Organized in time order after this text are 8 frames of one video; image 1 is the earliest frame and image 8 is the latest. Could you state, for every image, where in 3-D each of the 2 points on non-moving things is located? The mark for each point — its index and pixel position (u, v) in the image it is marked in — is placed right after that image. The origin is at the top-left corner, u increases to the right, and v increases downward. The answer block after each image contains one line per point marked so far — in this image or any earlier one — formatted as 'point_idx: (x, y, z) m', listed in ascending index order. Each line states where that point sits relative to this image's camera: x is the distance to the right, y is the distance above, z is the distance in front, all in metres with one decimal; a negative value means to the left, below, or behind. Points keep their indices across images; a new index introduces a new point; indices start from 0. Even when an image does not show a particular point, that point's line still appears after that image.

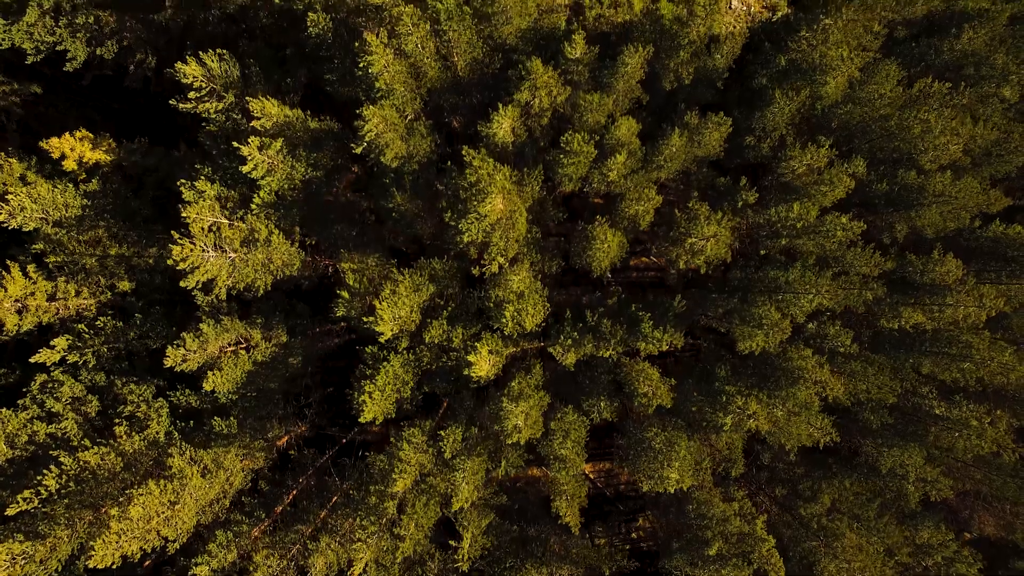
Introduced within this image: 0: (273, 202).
0: (-6.6, +2.4, +19.0) m
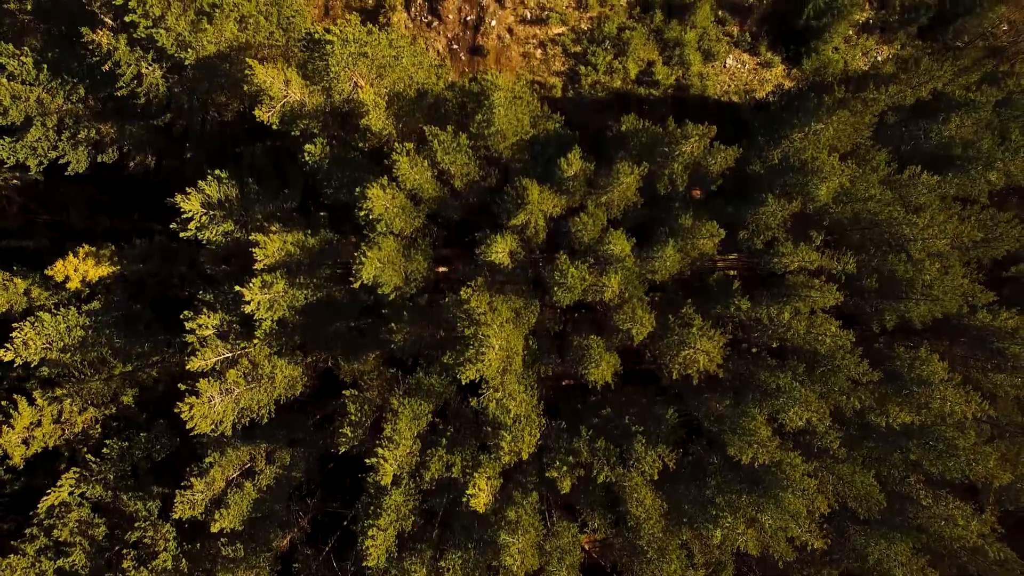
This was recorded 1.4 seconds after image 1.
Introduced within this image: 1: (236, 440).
0: (-6.7, -1.1, +19.4) m
1: (-8.0, -4.6, +20.1) m
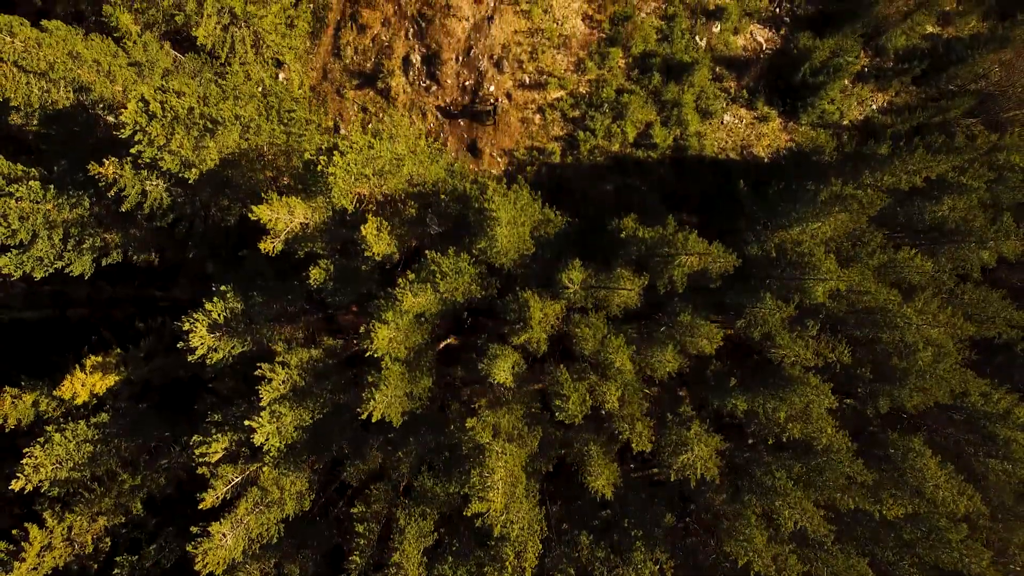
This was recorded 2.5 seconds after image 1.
0: (-6.6, -4.5, +19.7) m
1: (-7.9, -8.0, +20.4) m
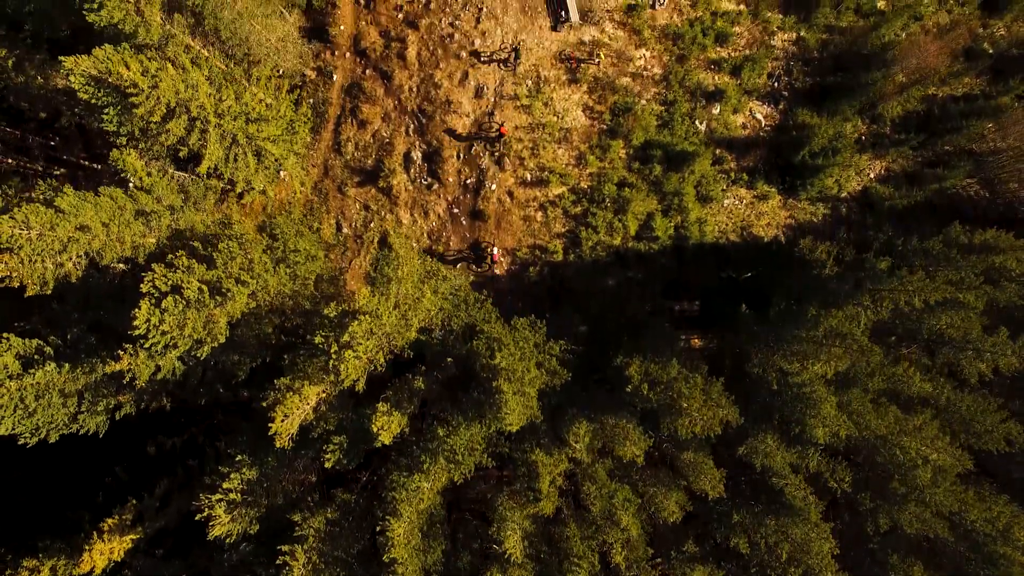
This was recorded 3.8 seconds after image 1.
0: (-6.3, -9.7, +20.2) m
1: (-7.5, -13.2, +21.0) m
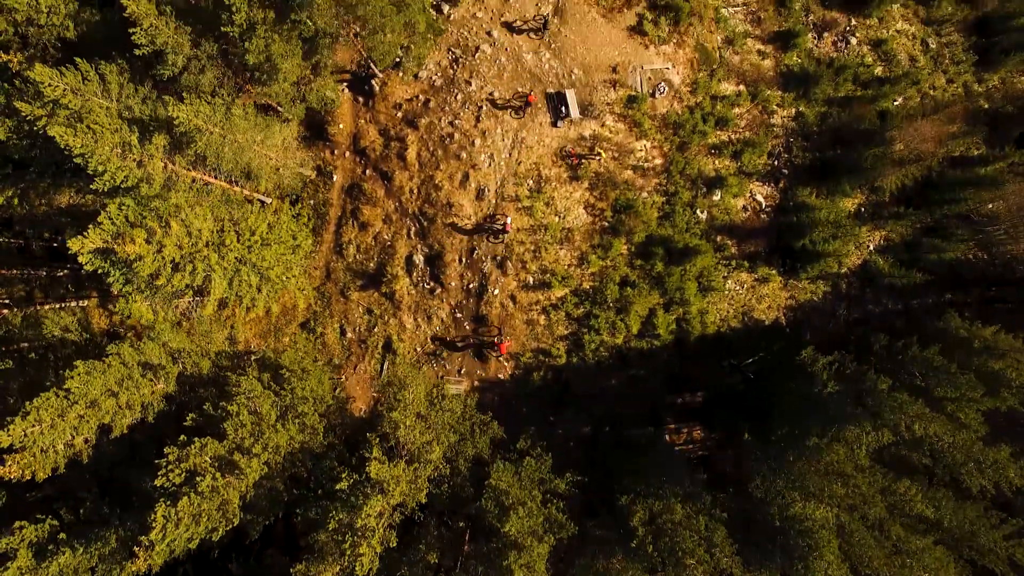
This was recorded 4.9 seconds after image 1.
0: (-5.9, -15.2, +20.6) m
1: (-7.0, -18.7, +21.5) m
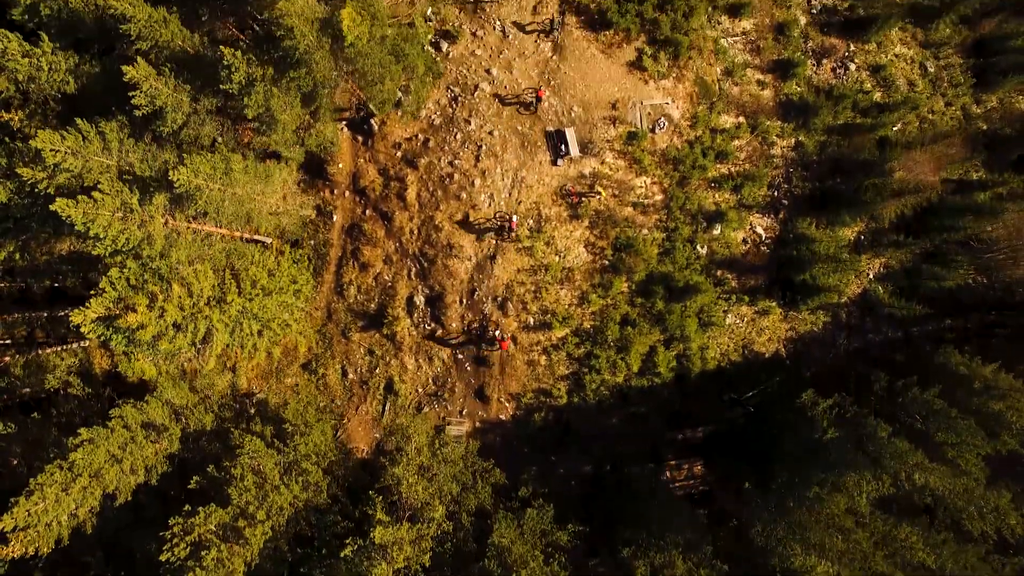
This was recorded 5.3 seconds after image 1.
0: (-5.7, -17.4, +20.8) m
1: (-6.9, -20.8, +21.7) m
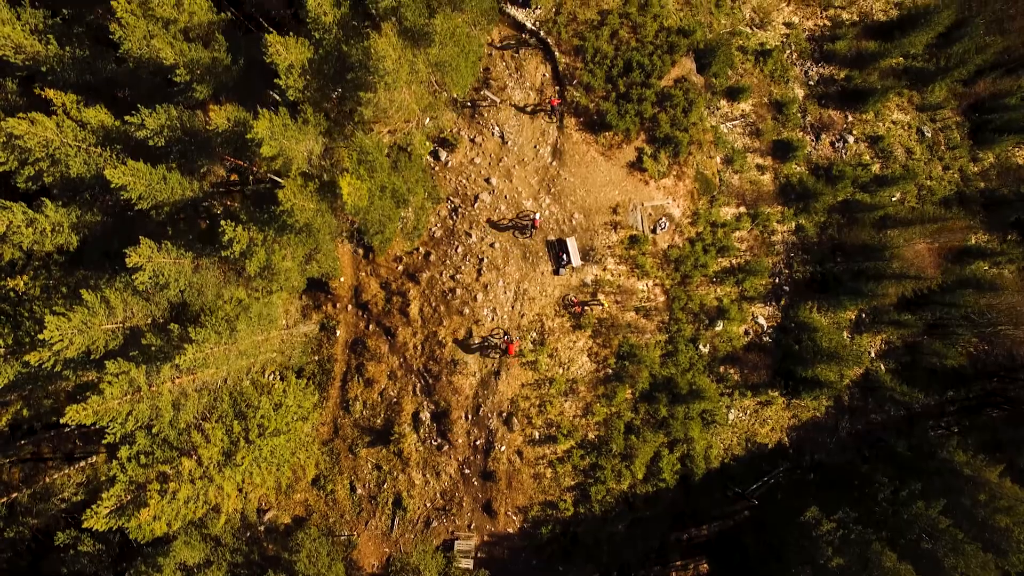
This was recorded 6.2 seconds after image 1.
0: (-5.0, -23.5, +21.4) m
1: (-6.1, -27.0, +22.4) m
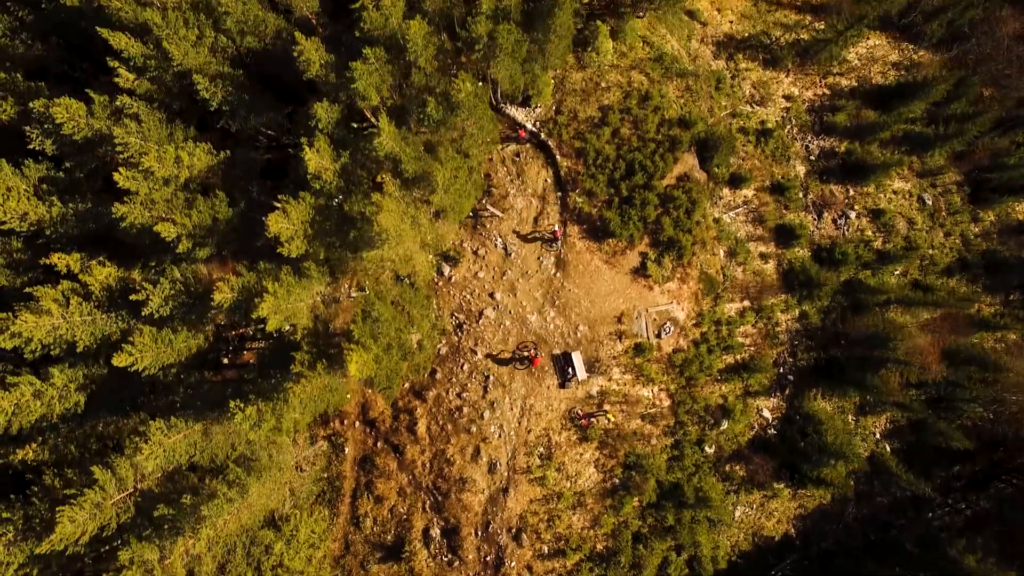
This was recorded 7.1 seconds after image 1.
0: (-4.2, -29.8, +22.2) m
1: (-5.2, -33.3, +23.2) m
